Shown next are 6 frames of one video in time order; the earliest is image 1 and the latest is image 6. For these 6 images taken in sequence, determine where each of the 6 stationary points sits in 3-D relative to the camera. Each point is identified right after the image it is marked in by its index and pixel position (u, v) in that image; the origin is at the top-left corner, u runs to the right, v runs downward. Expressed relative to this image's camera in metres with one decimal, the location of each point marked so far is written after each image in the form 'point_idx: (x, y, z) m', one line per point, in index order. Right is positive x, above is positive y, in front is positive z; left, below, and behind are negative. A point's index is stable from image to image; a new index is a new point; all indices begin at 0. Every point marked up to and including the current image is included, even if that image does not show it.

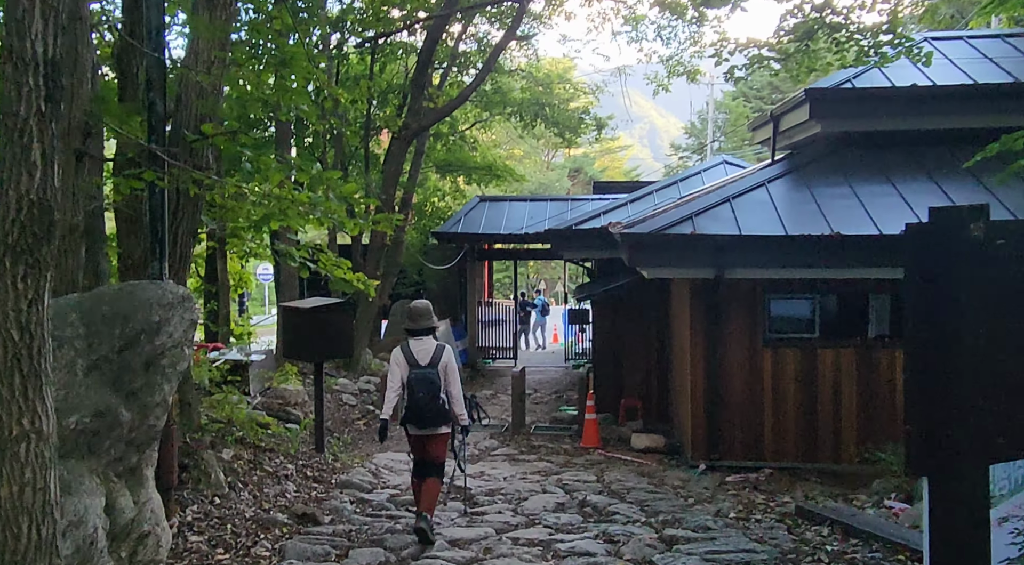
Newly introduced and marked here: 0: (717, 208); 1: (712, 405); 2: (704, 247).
0: (+2.1, +0.8, +9.8) m
1: (+2.1, -1.3, +9.9) m
2: (+1.9, +0.3, +9.3) m
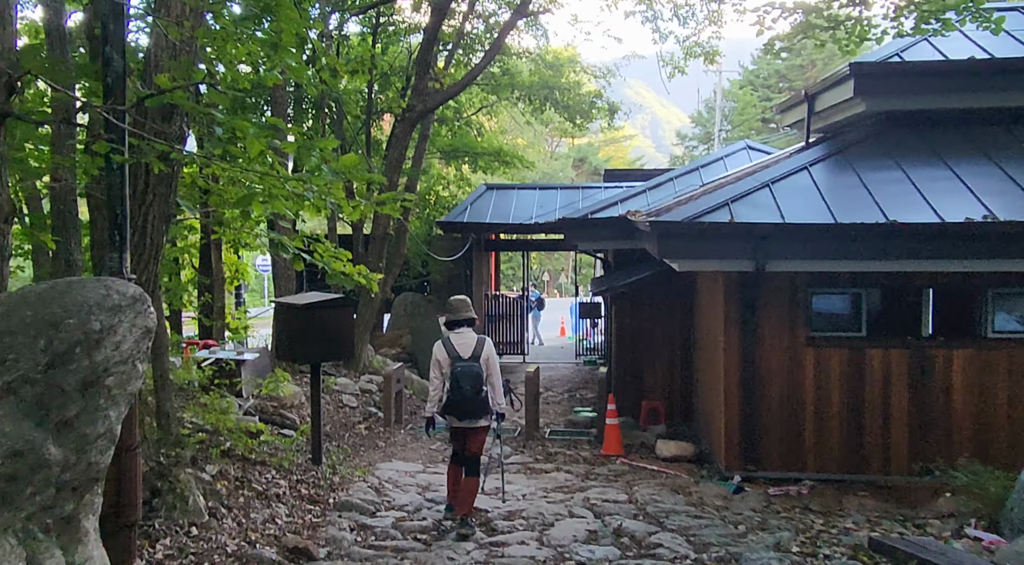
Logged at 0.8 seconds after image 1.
0: (+2.2, +0.8, +8.8) m
1: (+2.2, -1.2, +9.0) m
2: (+2.0, +0.4, +8.4) m
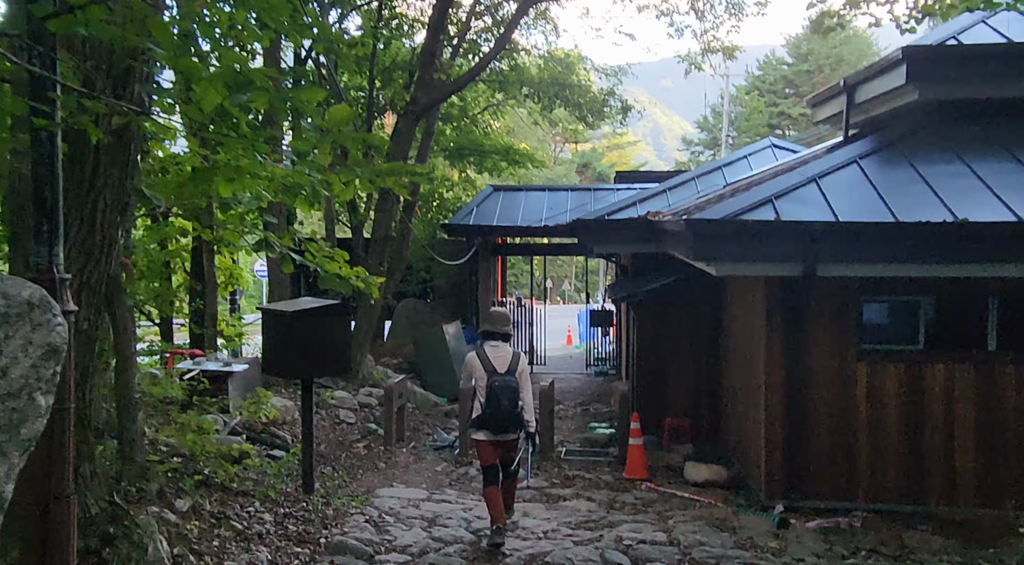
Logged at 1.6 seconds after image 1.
0: (+2.4, +0.8, +7.9) m
1: (+2.3, -1.3, +8.1) m
2: (+2.1, +0.4, +7.4) m
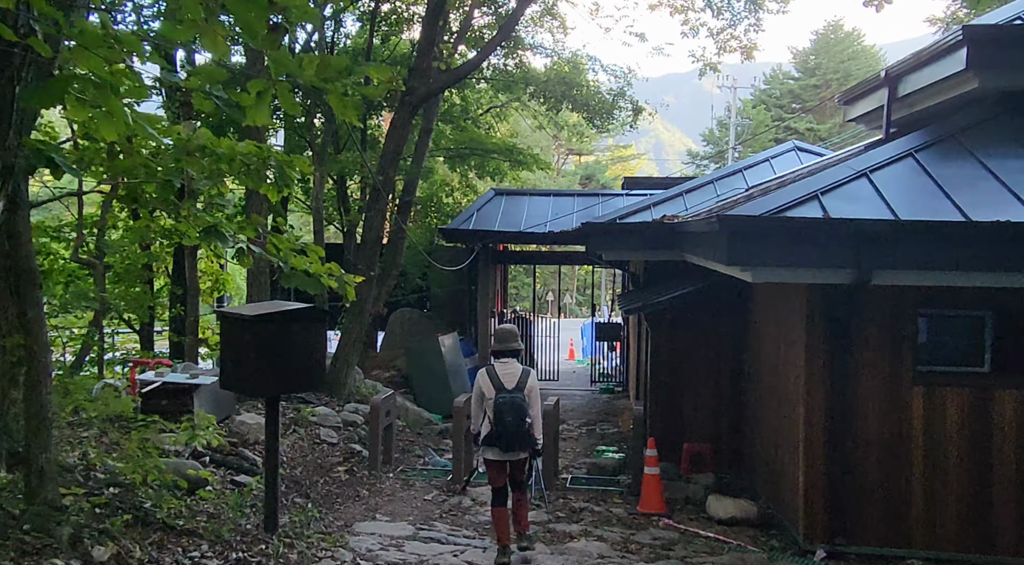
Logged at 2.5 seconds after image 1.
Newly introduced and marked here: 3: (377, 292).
0: (+2.4, +0.7, +6.8) m
1: (+2.3, -1.3, +7.0) m
2: (+2.2, +0.3, +6.4) m
3: (-1.9, -0.1, +13.8) m
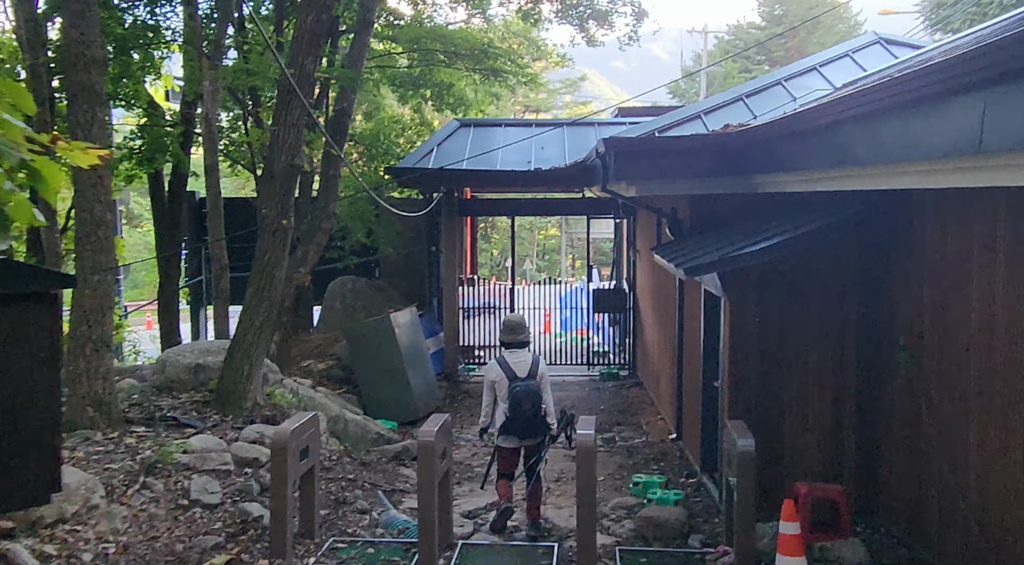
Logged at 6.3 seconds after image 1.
0: (+2.5, +1.0, +3.0) m
1: (+2.5, -1.0, +3.2) m
2: (+2.3, +0.6, +2.5) m
3: (-2.1, +0.3, +9.8) m
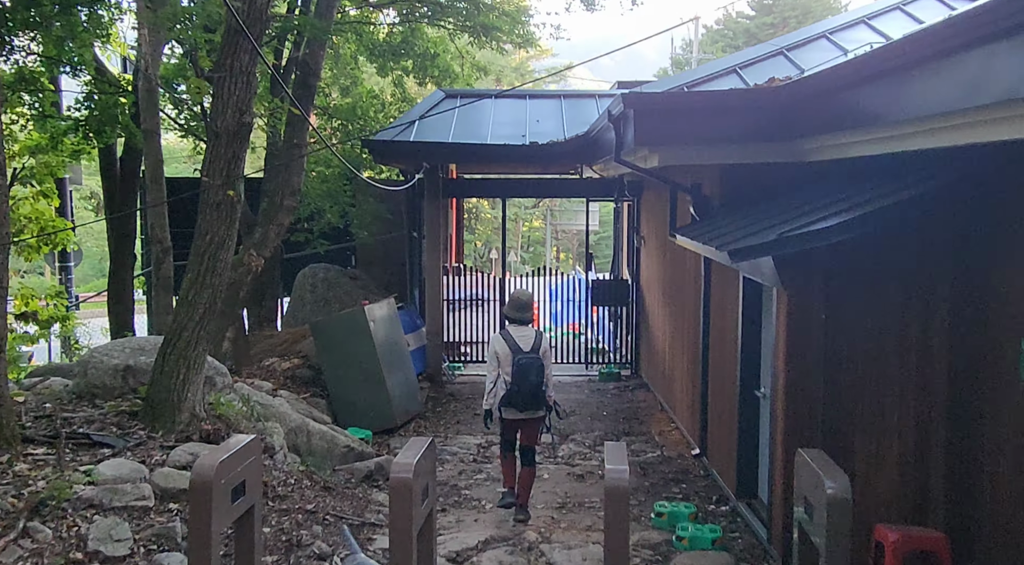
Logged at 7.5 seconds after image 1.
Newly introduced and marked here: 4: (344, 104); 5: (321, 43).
0: (+2.6, +1.1, +1.6) m
1: (+2.6, -1.0, +1.8) m
2: (+2.4, +0.6, +1.2) m
3: (-2.2, +0.4, +8.3) m
4: (-2.3, +2.5, +13.3) m
5: (-1.7, +2.1, +8.4) m
